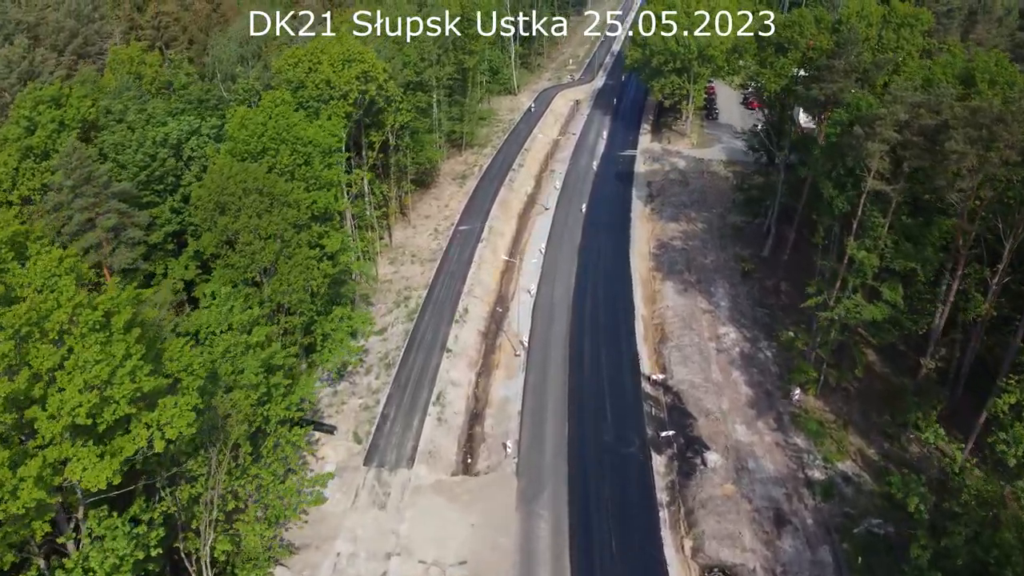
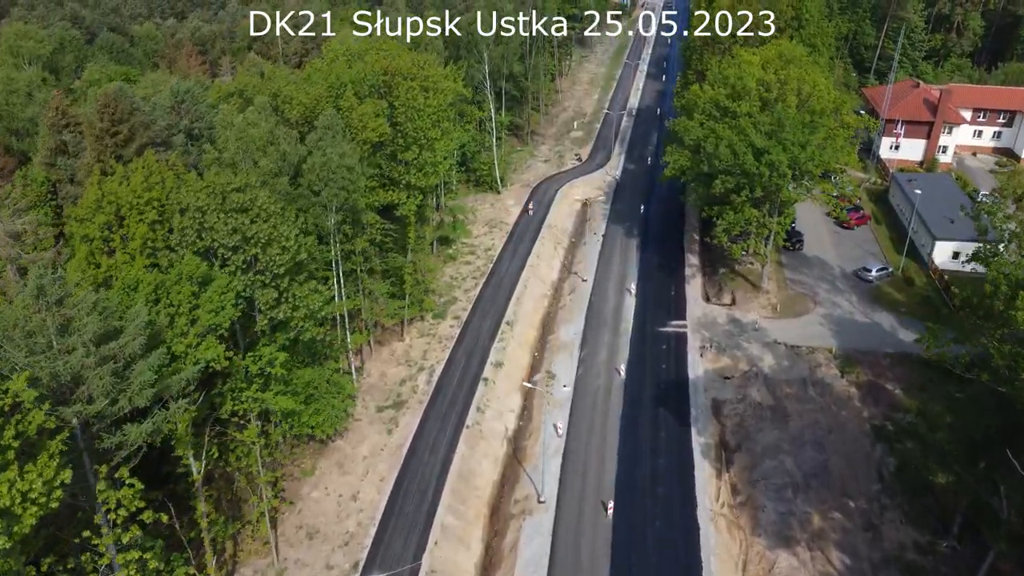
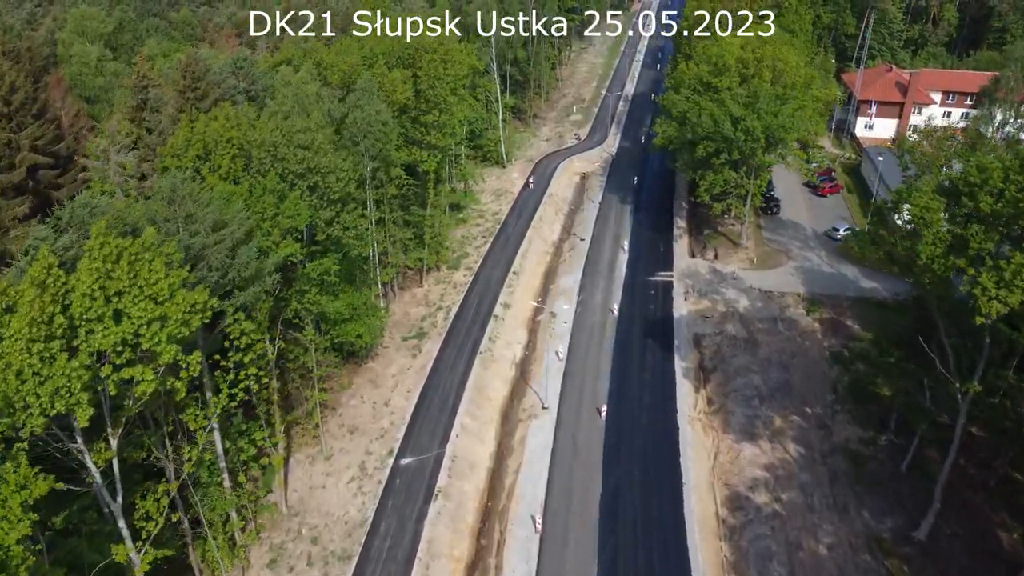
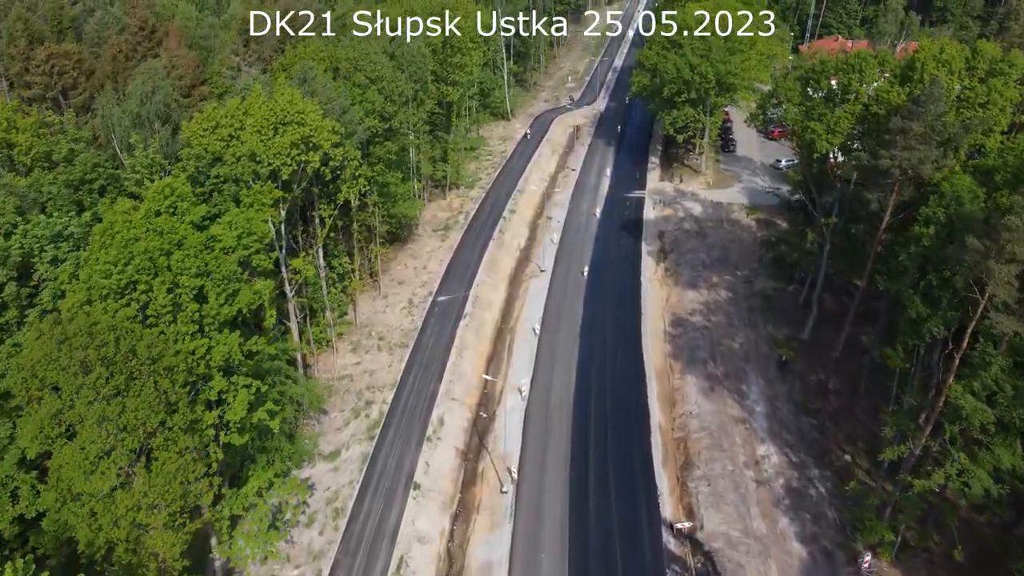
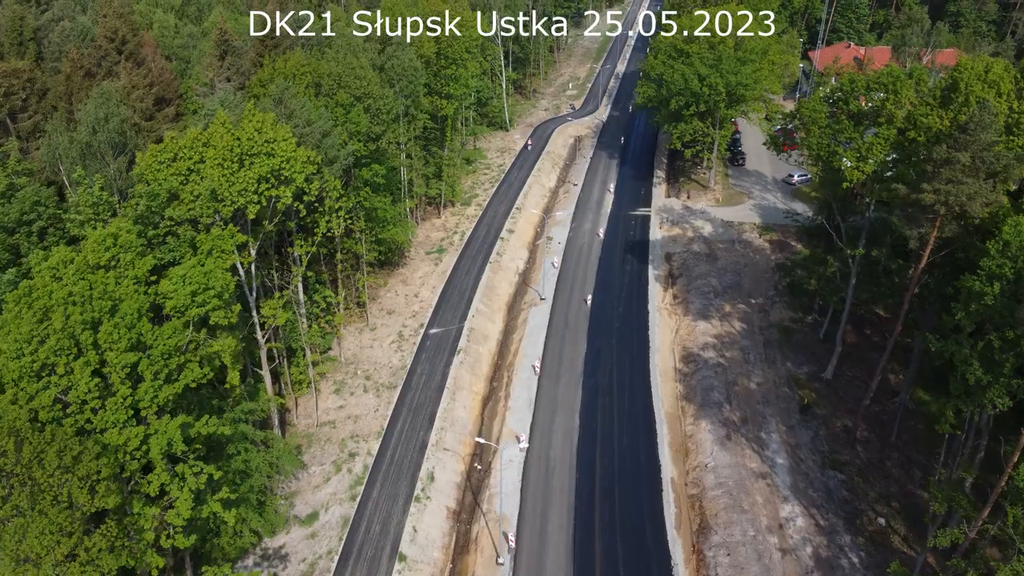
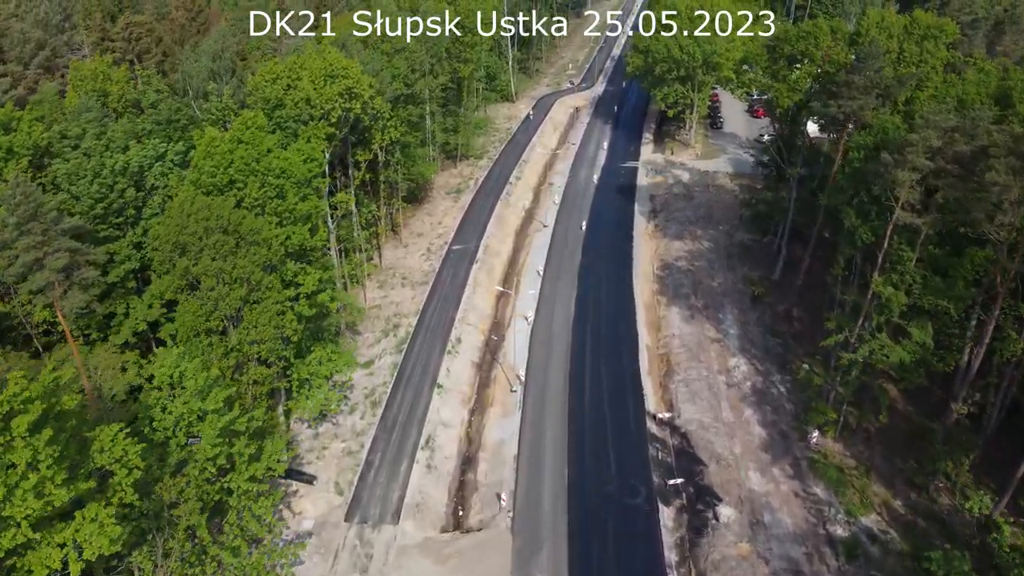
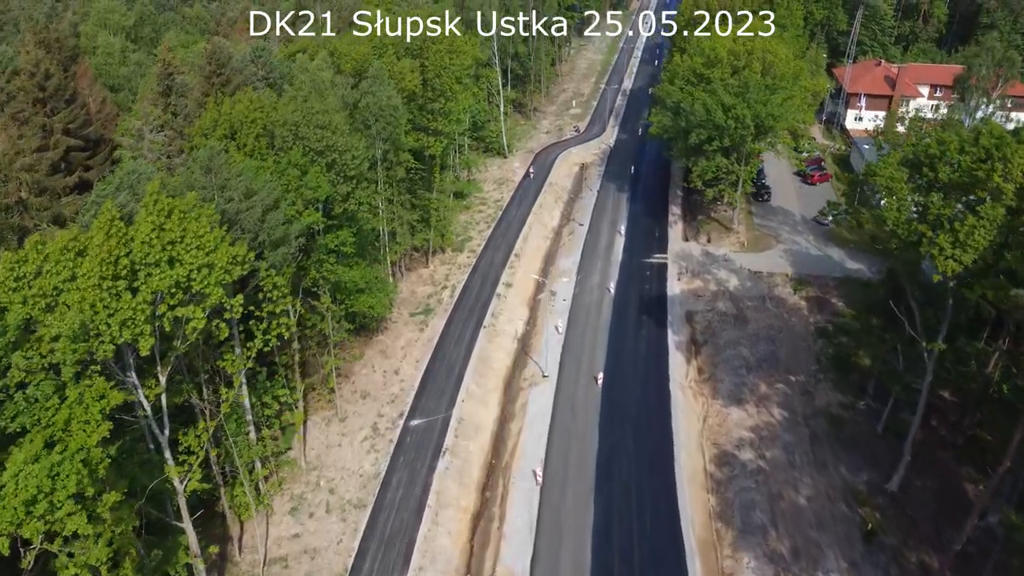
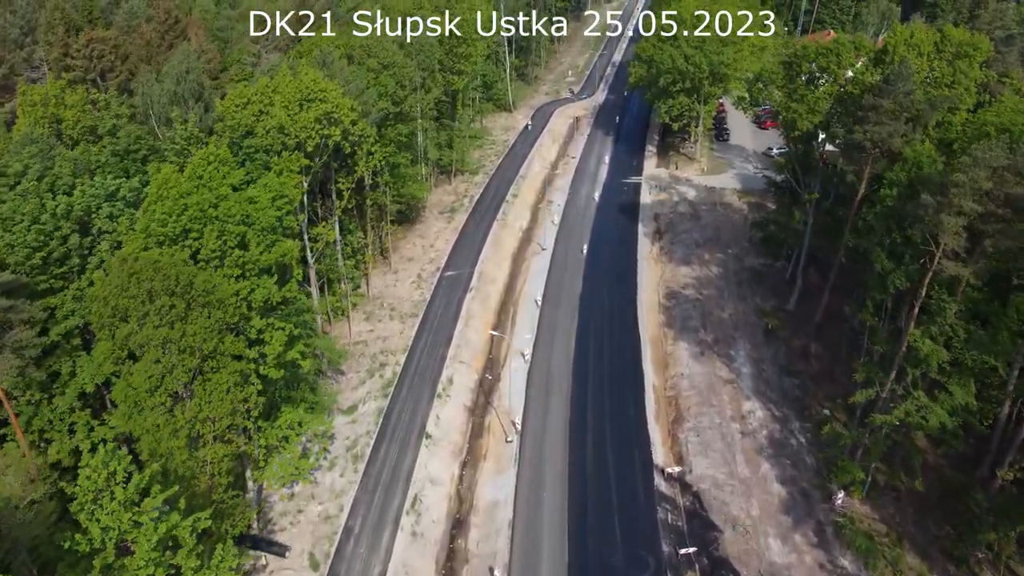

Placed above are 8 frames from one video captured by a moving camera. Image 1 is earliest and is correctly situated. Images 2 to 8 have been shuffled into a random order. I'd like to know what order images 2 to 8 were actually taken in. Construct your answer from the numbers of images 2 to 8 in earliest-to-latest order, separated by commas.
6, 8, 4, 5, 7, 3, 2
